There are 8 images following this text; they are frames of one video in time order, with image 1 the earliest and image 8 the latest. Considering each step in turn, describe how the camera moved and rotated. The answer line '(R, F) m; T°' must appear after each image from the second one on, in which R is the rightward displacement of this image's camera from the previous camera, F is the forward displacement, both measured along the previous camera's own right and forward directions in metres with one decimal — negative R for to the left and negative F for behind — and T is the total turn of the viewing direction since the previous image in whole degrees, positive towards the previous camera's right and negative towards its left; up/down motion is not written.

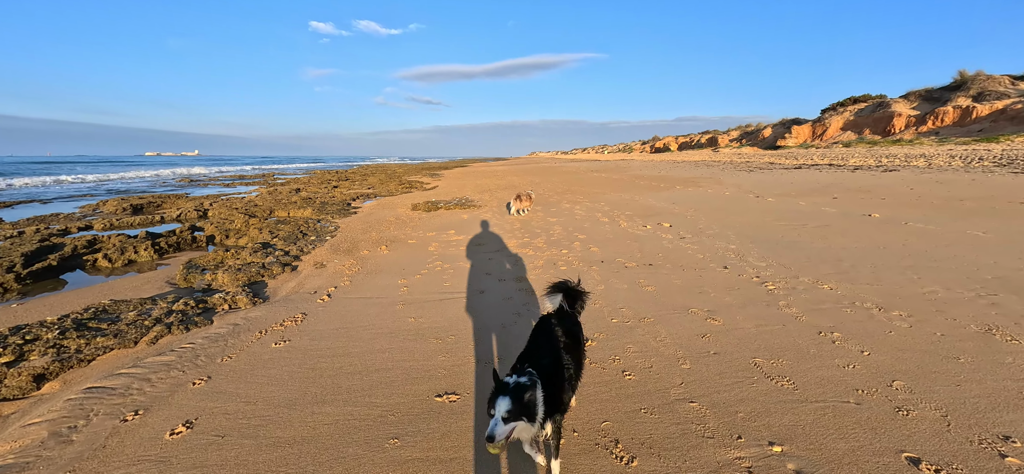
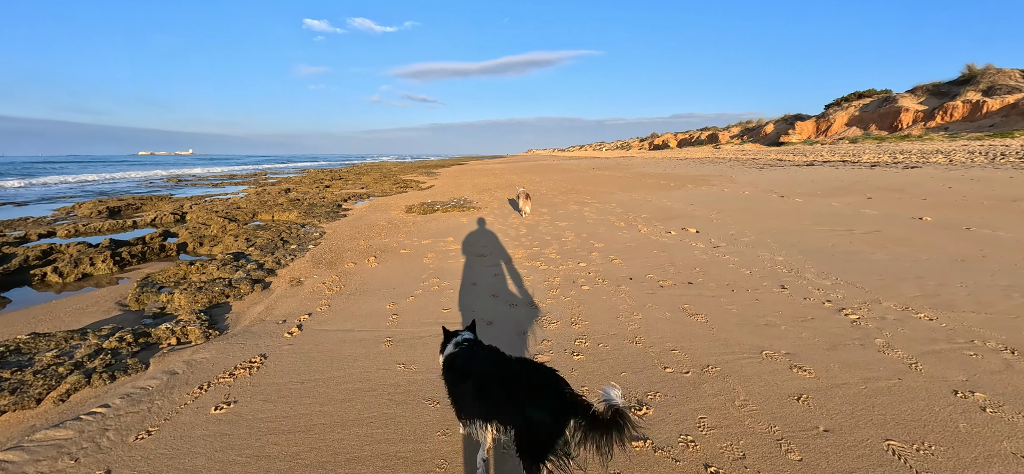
(-0.2, +1.1) m; 0°
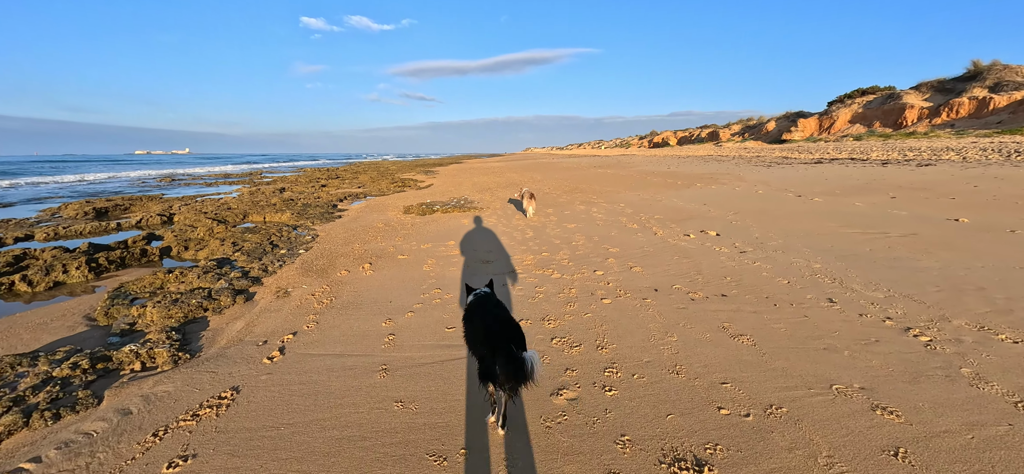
(-0.1, +0.6) m; 0°
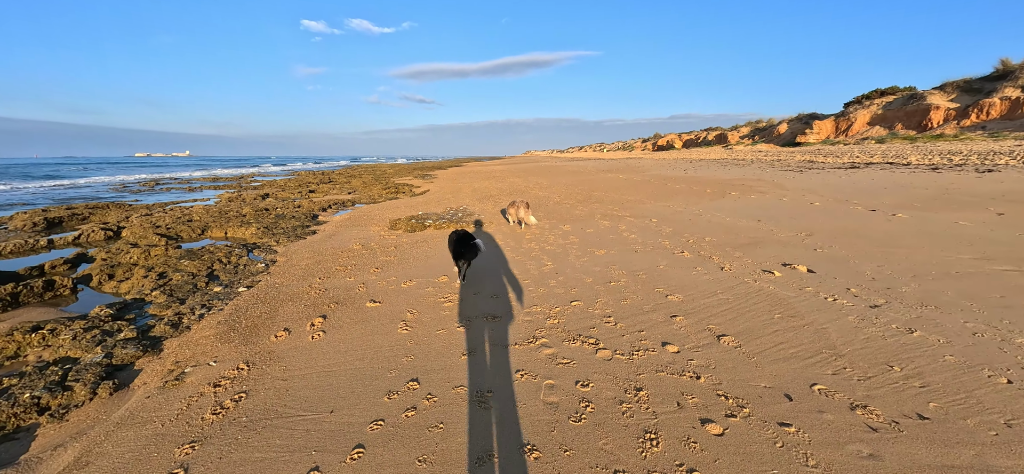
(-0.2, +2.1) m; 0°
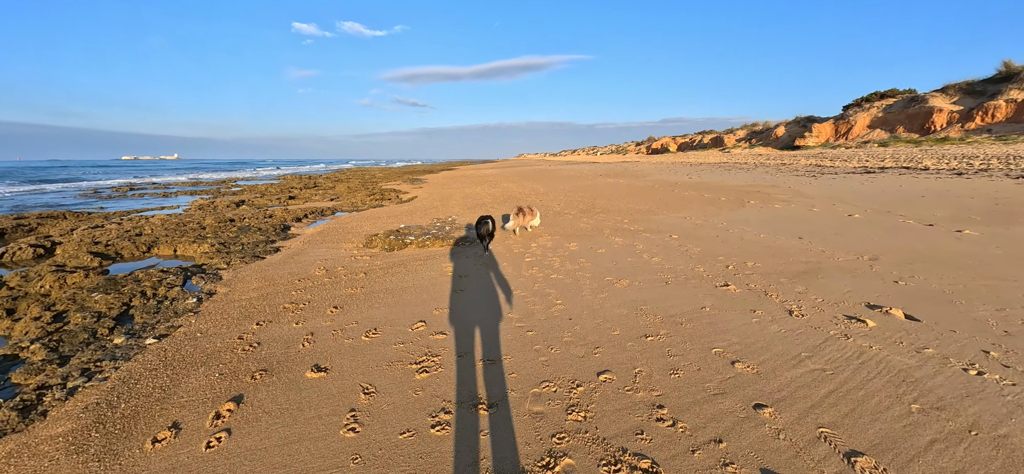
(-0.1, +1.5) m; +1°
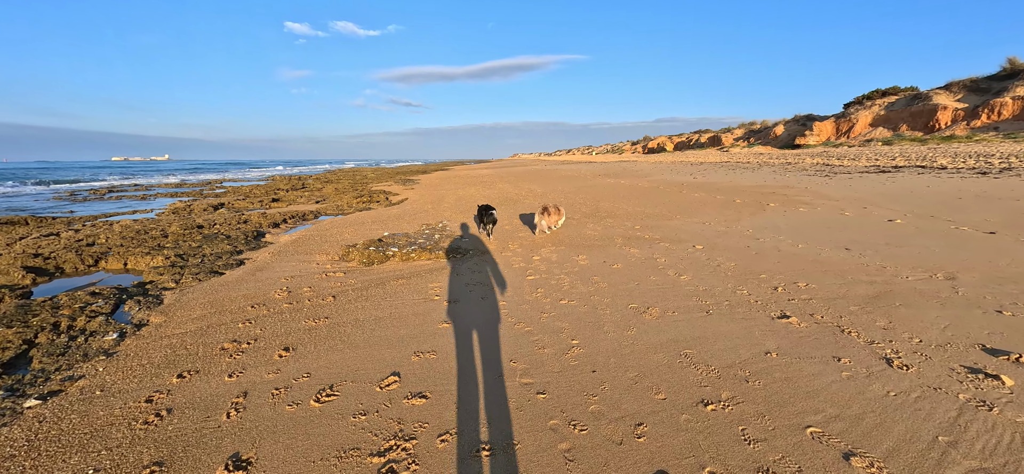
(-0.1, +1.1) m; +1°
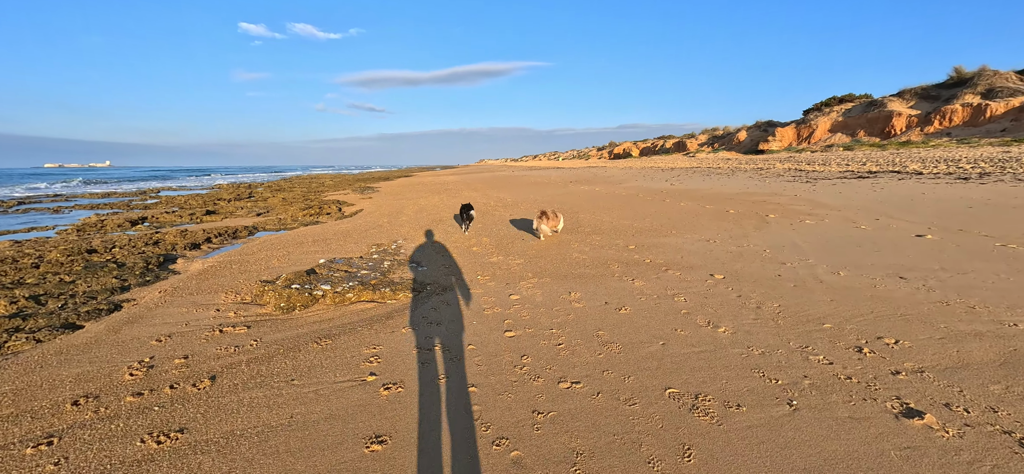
(0.0, +1.6) m; +4°
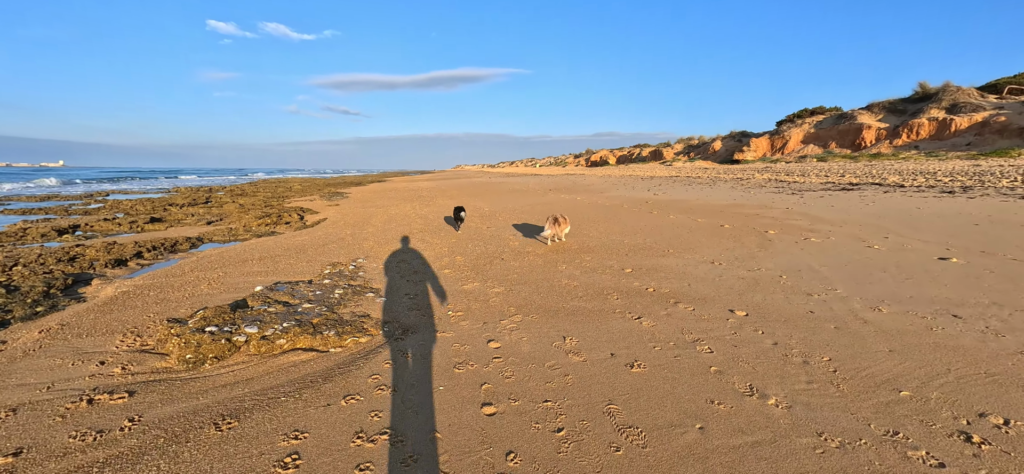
(0.0, +1.1) m; +3°
